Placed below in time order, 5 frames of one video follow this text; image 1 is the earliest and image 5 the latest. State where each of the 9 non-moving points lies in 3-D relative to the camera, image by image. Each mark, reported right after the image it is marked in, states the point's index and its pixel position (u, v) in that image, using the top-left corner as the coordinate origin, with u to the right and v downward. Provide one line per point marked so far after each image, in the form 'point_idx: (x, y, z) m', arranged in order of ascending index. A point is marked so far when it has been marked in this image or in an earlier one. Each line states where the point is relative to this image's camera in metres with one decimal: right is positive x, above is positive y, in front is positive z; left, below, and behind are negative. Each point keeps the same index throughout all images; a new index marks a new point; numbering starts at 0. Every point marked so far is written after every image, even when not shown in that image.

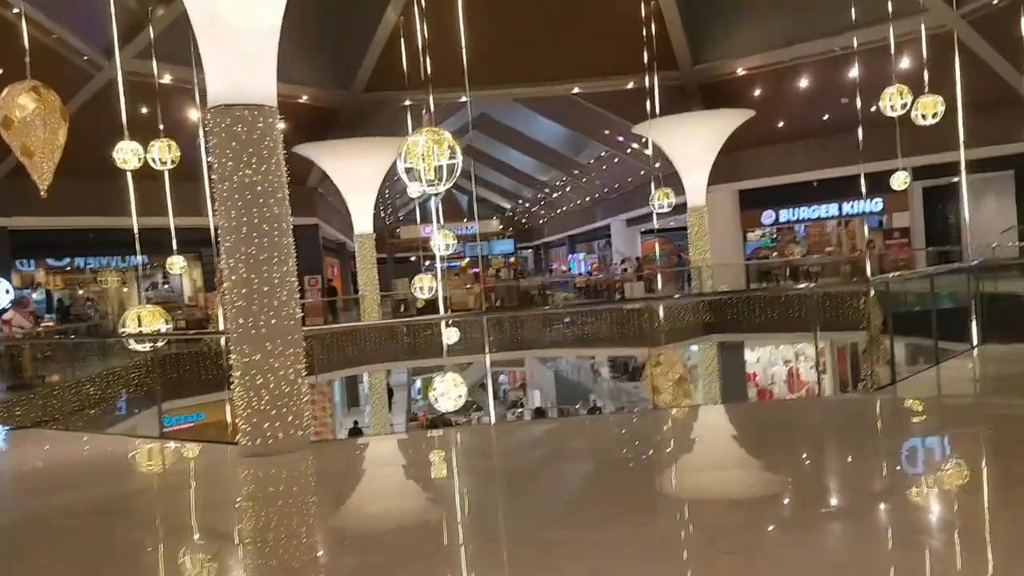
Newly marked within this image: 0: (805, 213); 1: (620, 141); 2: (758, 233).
0: (+6.5, +1.7, +17.8) m
1: (+2.6, +3.5, +19.1) m
2: (+5.6, +1.3, +18.5) m
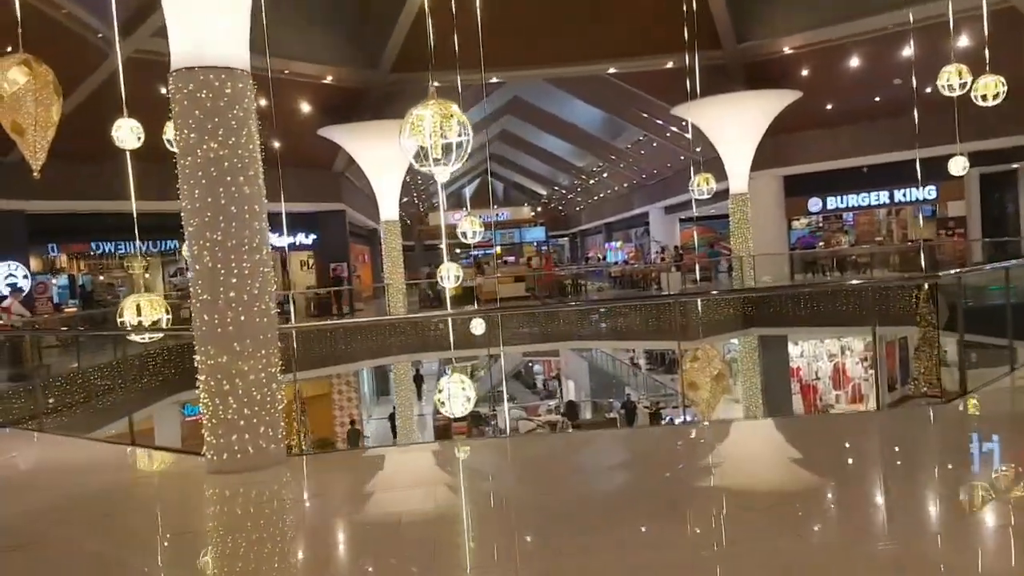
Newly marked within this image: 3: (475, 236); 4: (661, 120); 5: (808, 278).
0: (+7.2, +1.8, +16.9) m
1: (+3.4, +3.7, +18.3) m
2: (+6.4, +1.5, +17.6) m
3: (-0.6, +0.8, +12.3) m
4: (+3.3, +3.7, +17.9) m
5: (+5.0, +0.2, +13.8) m
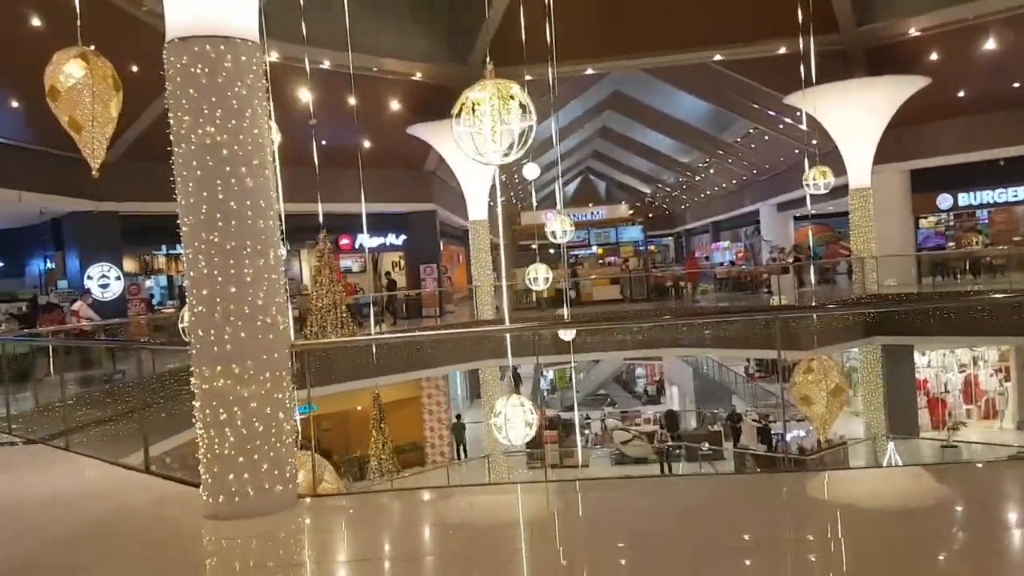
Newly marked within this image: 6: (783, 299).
0: (+9.0, +1.7, +15.2) m
1: (+5.5, +3.7, +17.1) m
2: (+8.3, +1.4, +16.0) m
3: (+0.8, +0.7, +11.6) m
4: (+5.4, +3.7, +16.6) m
5: (+6.5, +0.1, +12.4) m
6: (+4.3, -0.1, +12.9) m
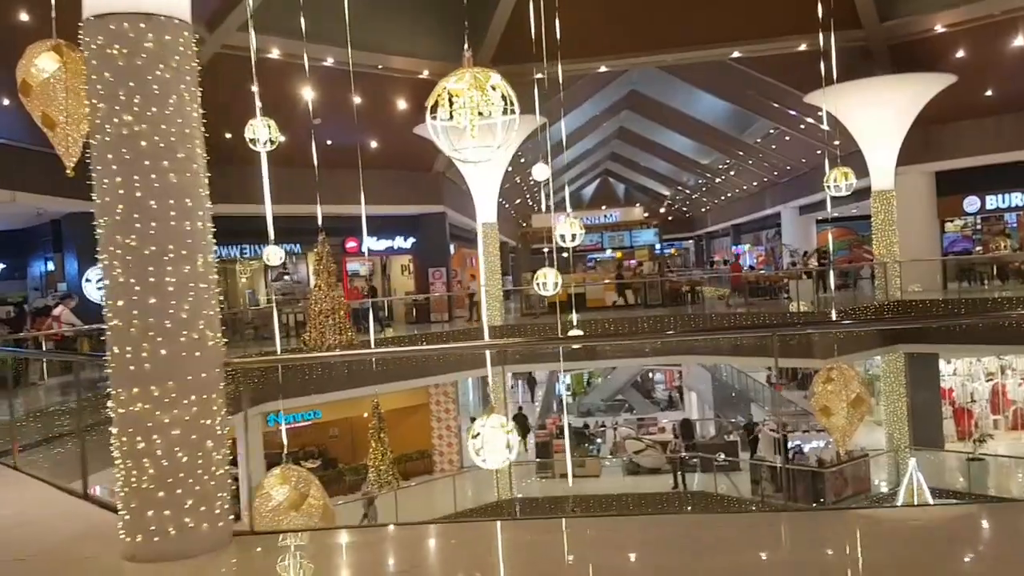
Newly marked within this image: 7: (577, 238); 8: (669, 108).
0: (+9.2, +1.6, +14.6) m
1: (+5.7, +3.5, +16.6) m
2: (+8.6, +1.2, +15.4) m
3: (+0.9, +0.7, +11.3) m
4: (+5.6, +3.6, +16.2) m
5: (+6.7, 0.0, +11.8) m
6: (+4.4, -0.2, +12.4) m
7: (+0.9, +0.7, +11.3) m
8: (+3.7, +4.2, +19.1) m
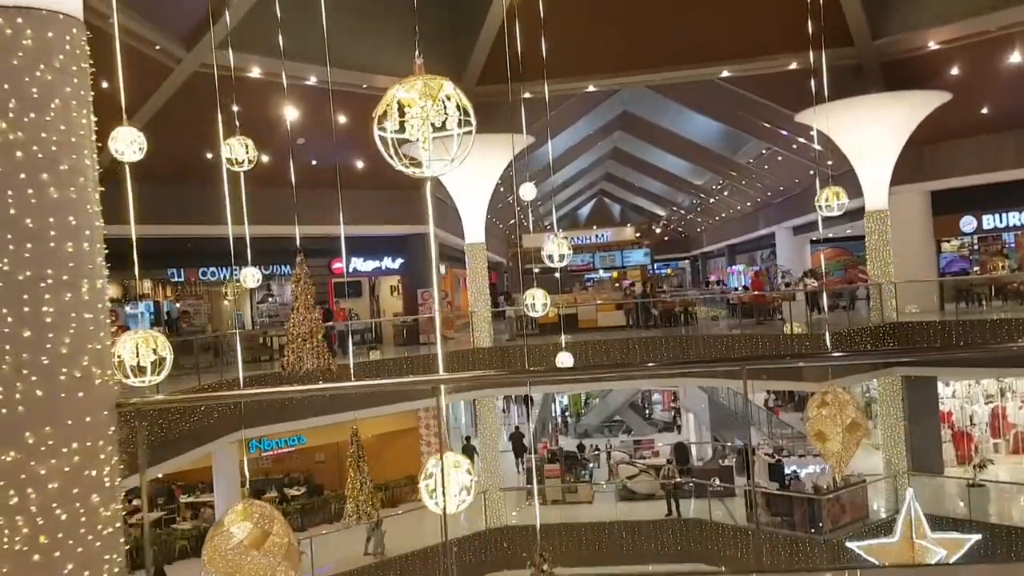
0: (+9.1, +1.3, +14.4) m
1: (+5.5, +3.1, +16.4) m
2: (+8.4, +0.9, +15.2) m
3: (+0.7, +0.4, +11.0) m
4: (+5.4, +3.1, +16.0) m
5: (+6.5, -0.3, +11.6) m
6: (+4.3, -0.6, +12.1) m
7: (+0.7, +0.4, +11.1) m
8: (+3.5, +3.7, +18.9) m
